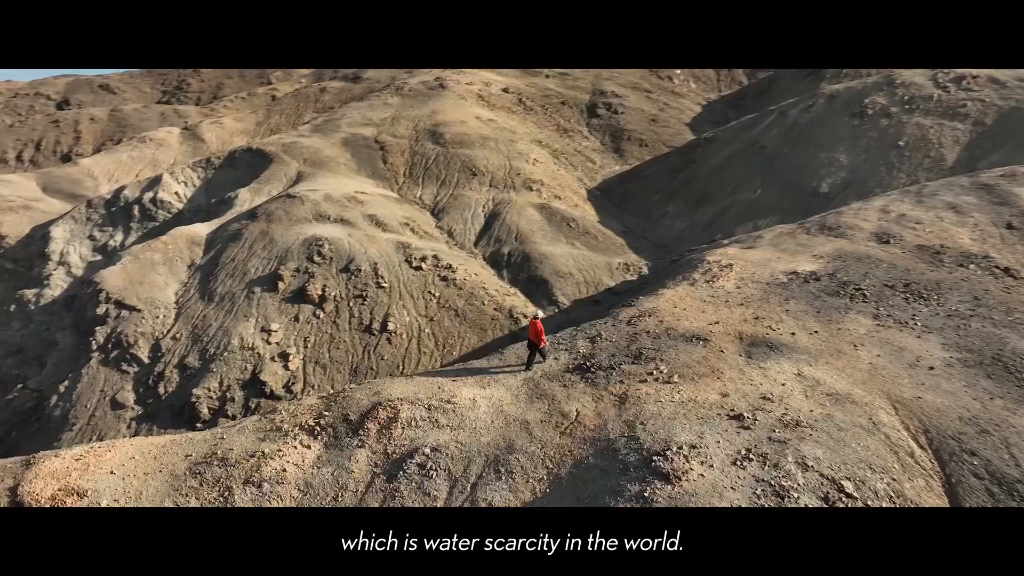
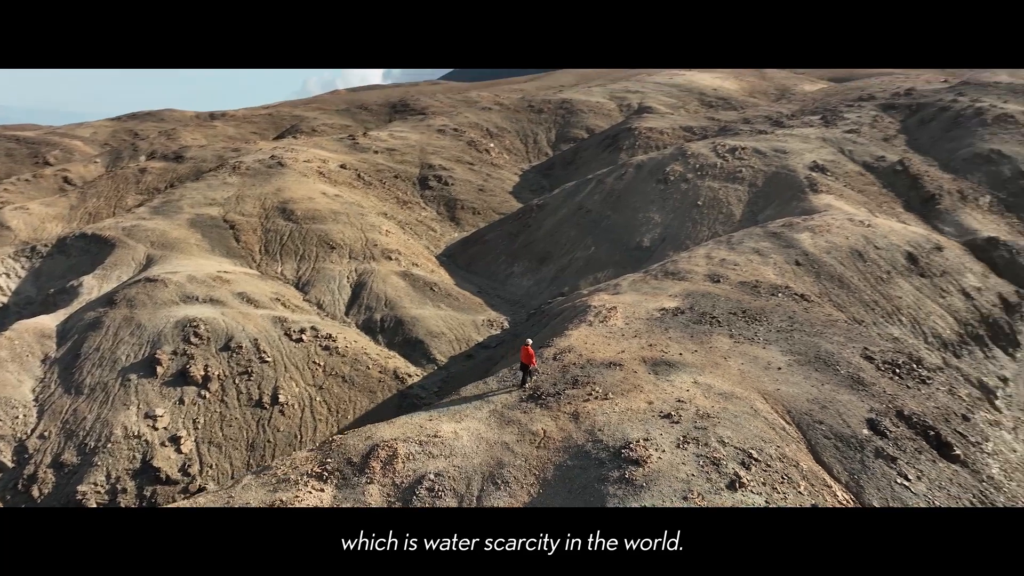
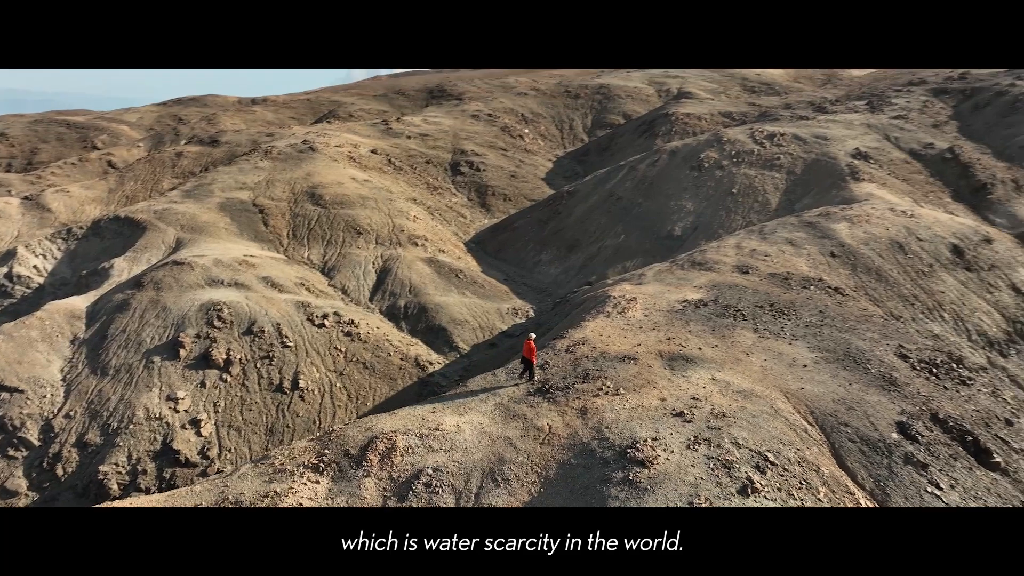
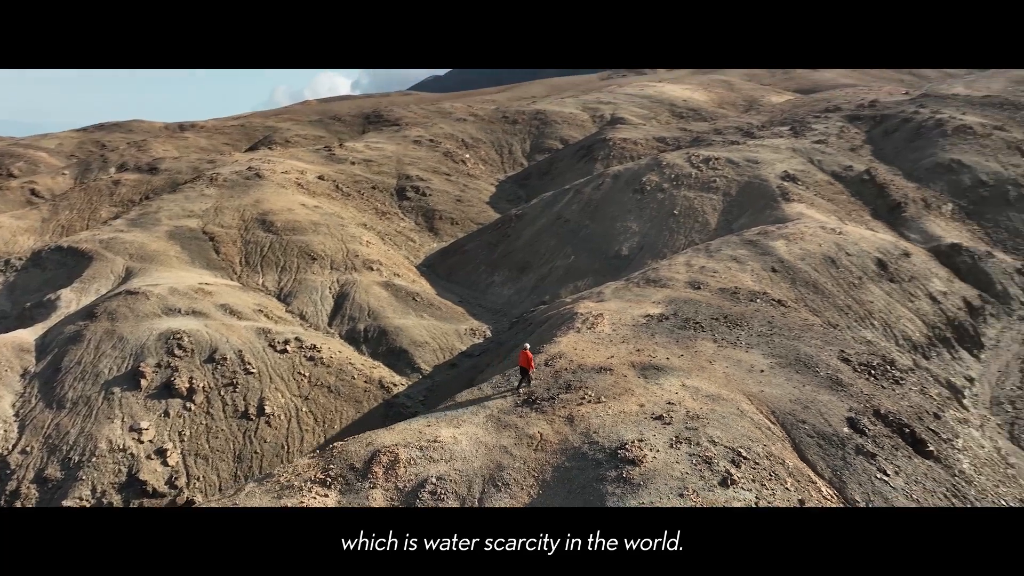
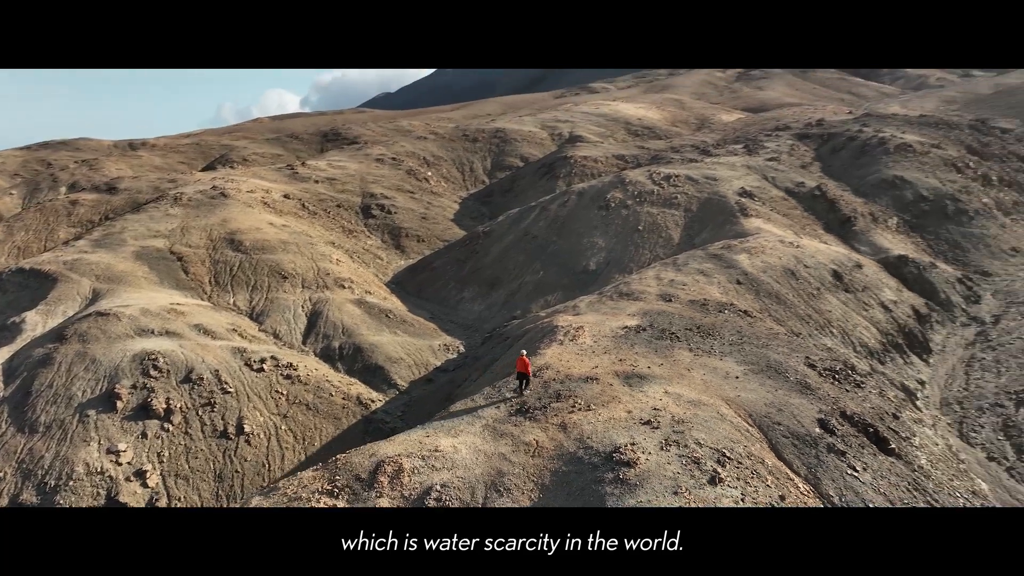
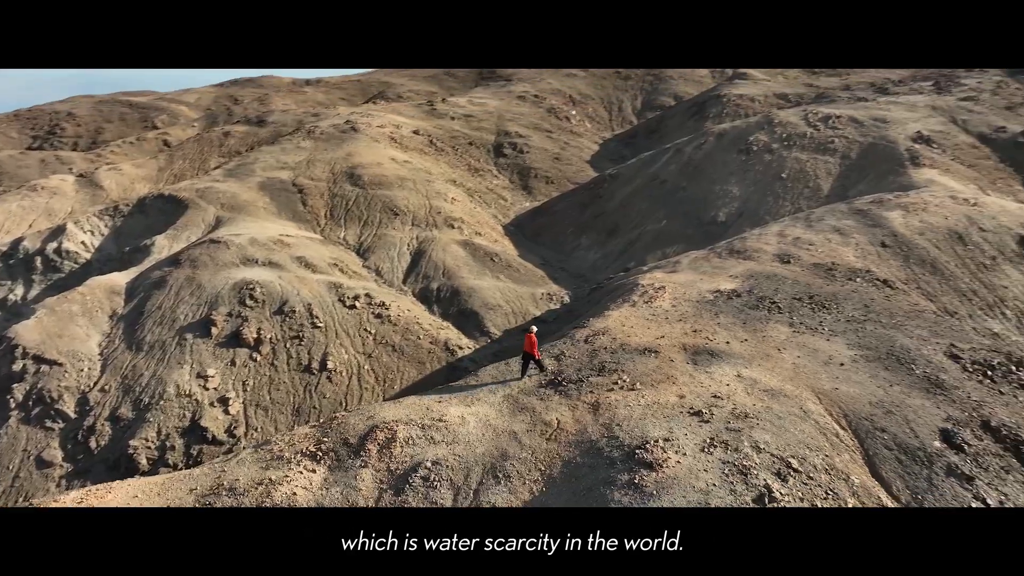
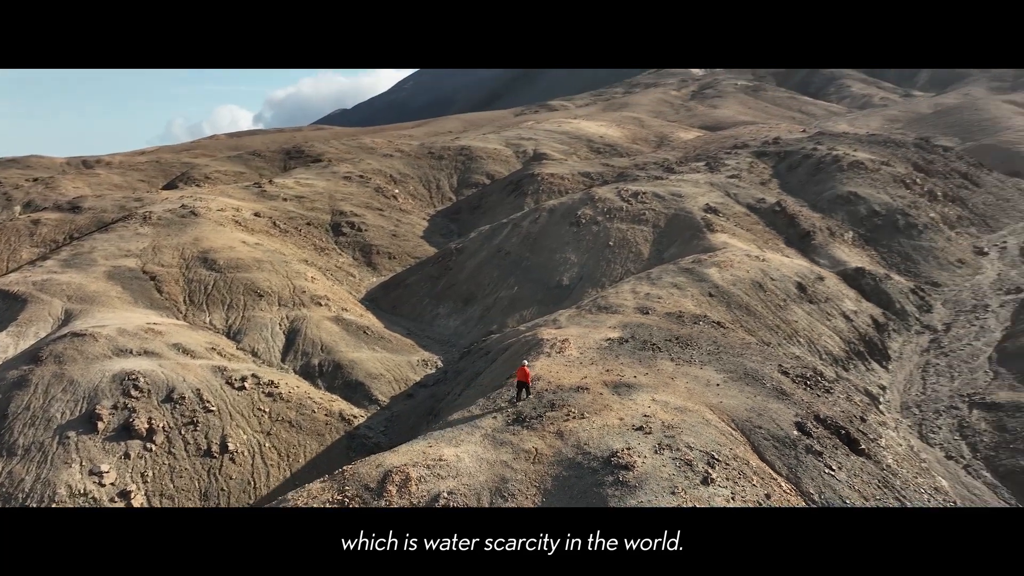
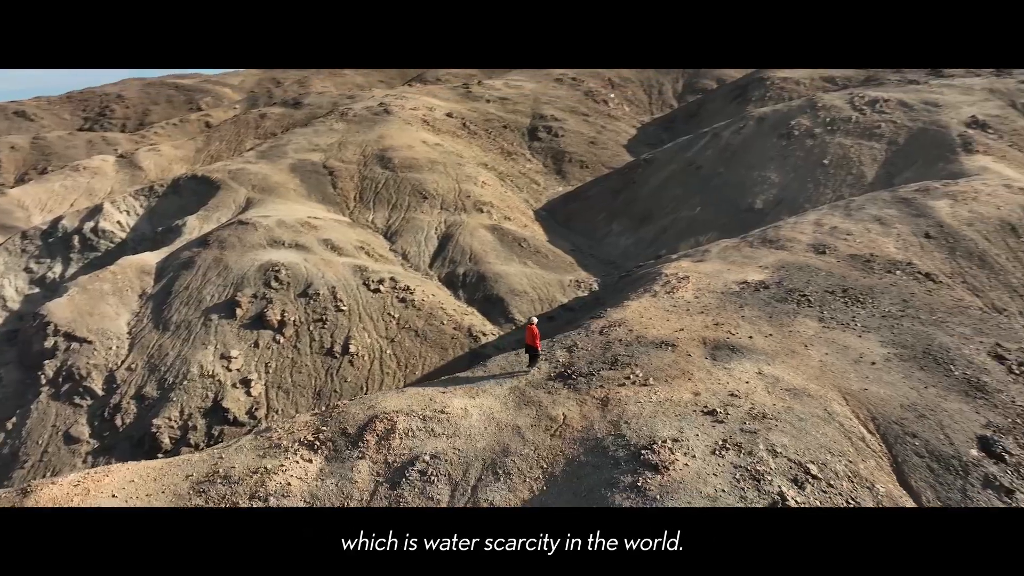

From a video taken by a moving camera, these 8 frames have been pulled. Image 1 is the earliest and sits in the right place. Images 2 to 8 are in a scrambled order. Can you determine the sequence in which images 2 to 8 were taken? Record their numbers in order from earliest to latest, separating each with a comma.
8, 6, 3, 2, 4, 5, 7
